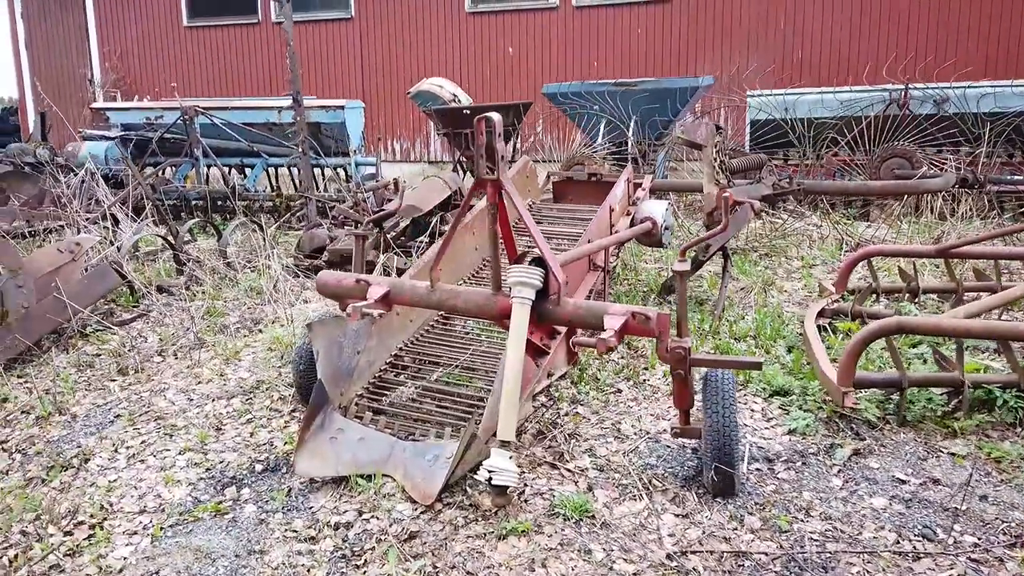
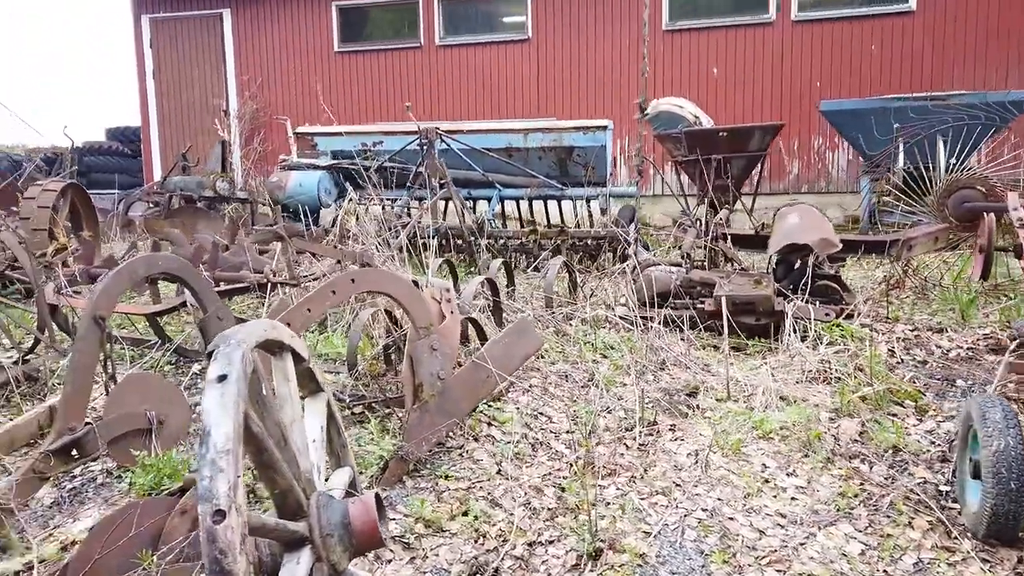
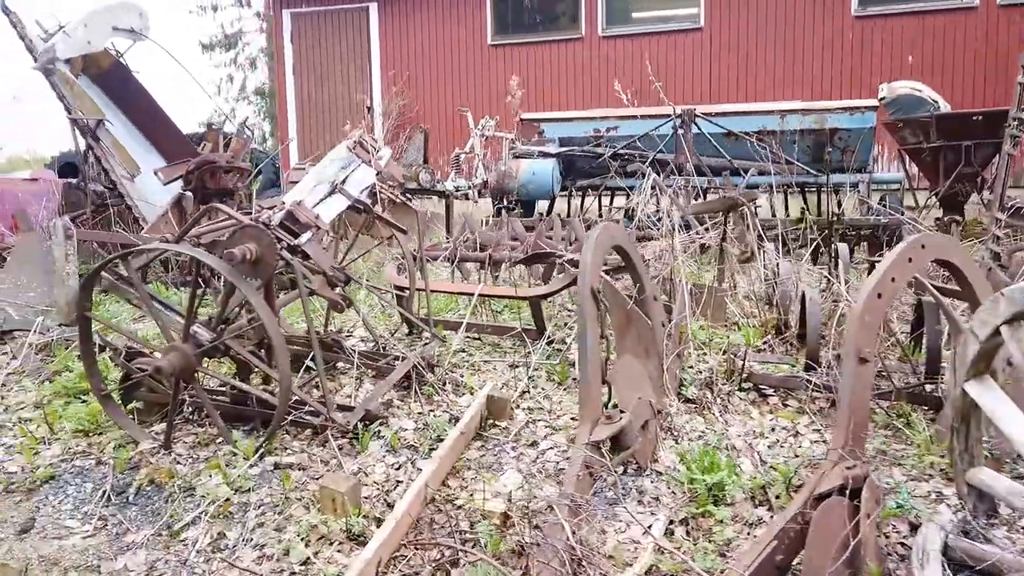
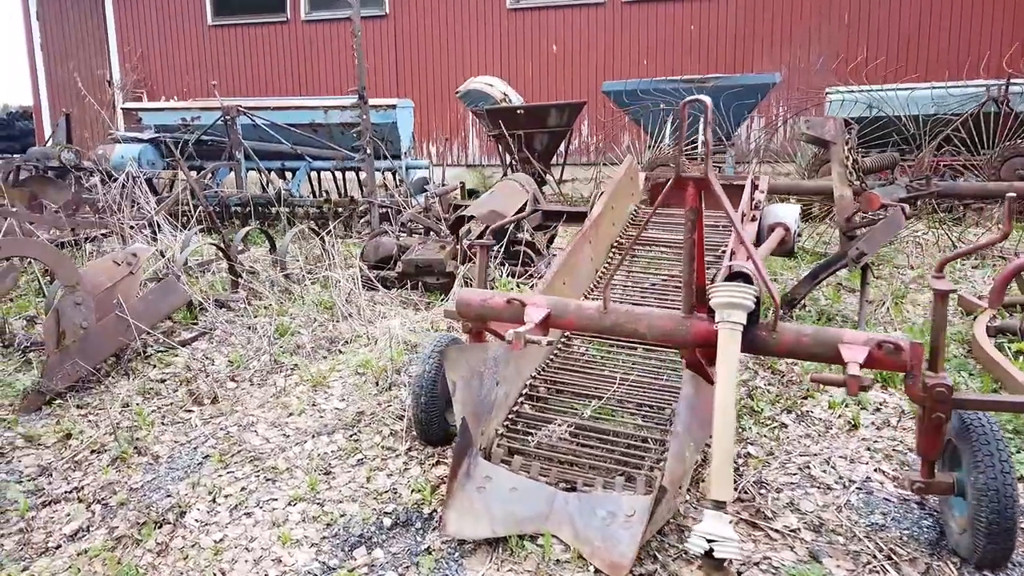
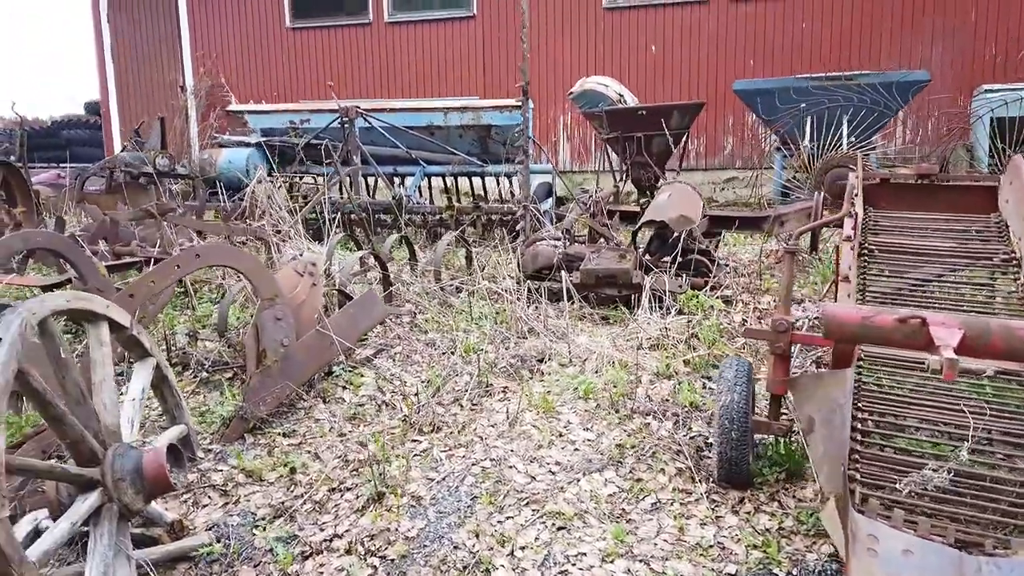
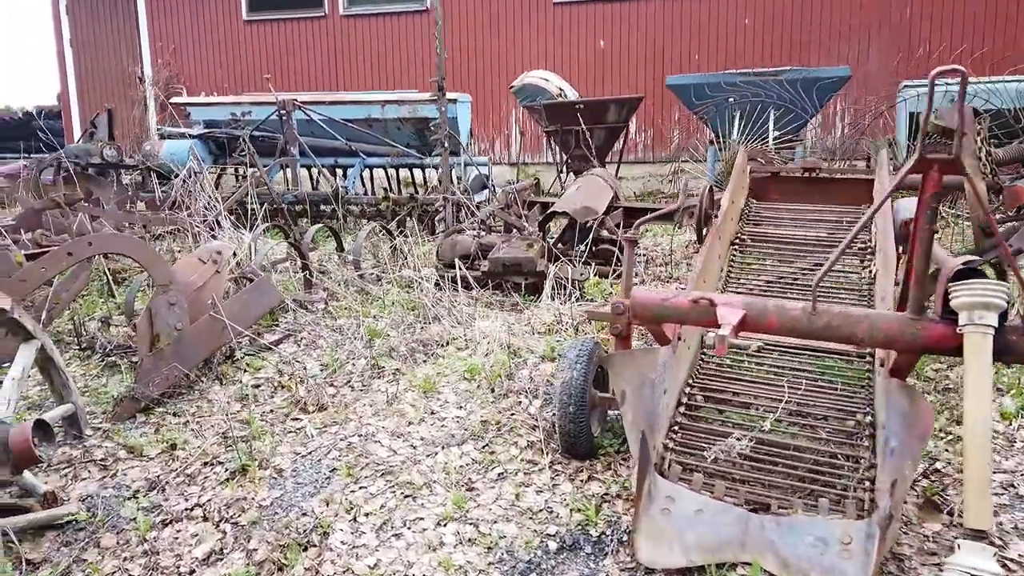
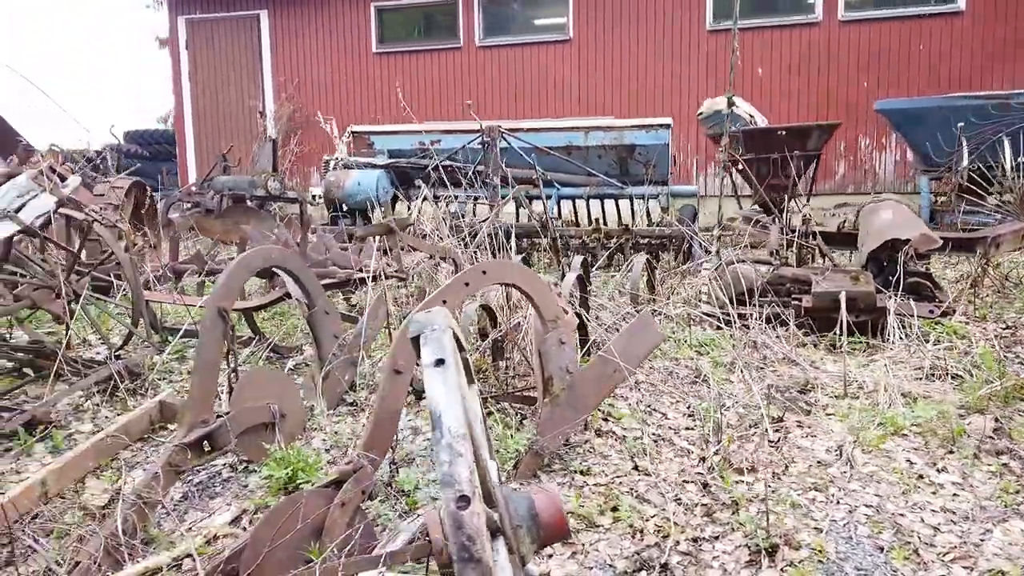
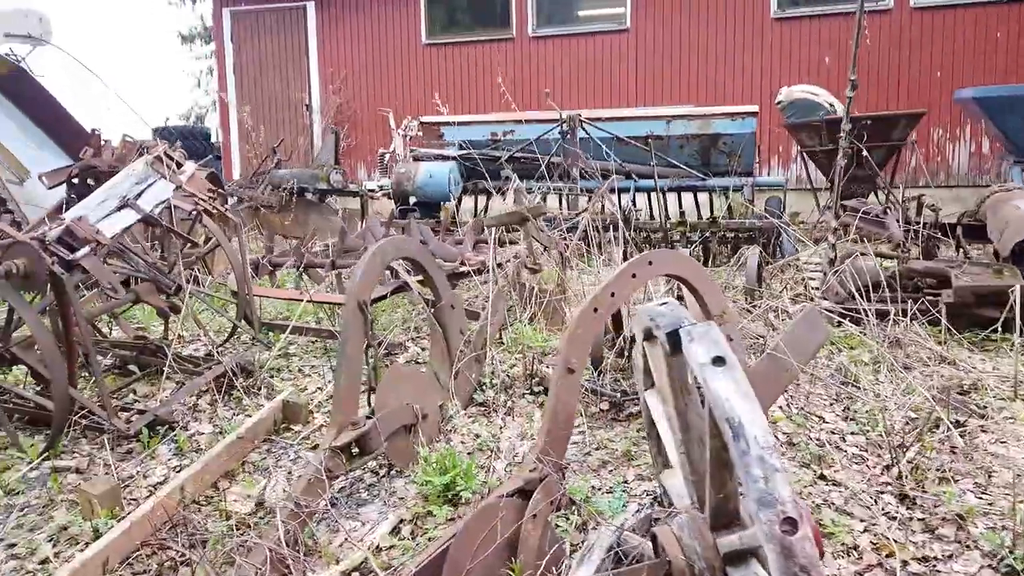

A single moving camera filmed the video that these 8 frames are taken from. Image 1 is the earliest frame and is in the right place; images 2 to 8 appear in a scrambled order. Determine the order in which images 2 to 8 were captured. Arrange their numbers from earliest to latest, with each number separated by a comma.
4, 6, 5, 2, 7, 8, 3
